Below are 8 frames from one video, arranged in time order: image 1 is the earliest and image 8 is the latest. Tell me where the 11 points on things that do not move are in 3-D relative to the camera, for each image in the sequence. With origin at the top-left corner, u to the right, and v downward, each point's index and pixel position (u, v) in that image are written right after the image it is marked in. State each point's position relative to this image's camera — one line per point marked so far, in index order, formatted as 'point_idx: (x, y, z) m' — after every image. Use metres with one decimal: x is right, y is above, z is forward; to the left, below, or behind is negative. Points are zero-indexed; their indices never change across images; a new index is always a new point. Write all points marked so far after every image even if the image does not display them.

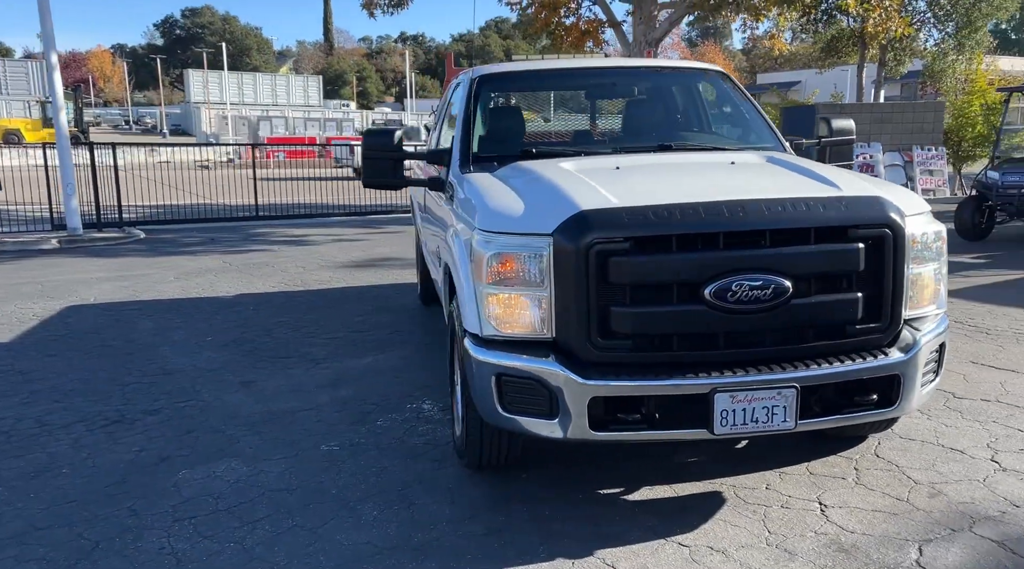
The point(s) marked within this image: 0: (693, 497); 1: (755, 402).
0: (+0.8, -1.0, +3.6) m
1: (+1.0, -0.5, +3.2) m
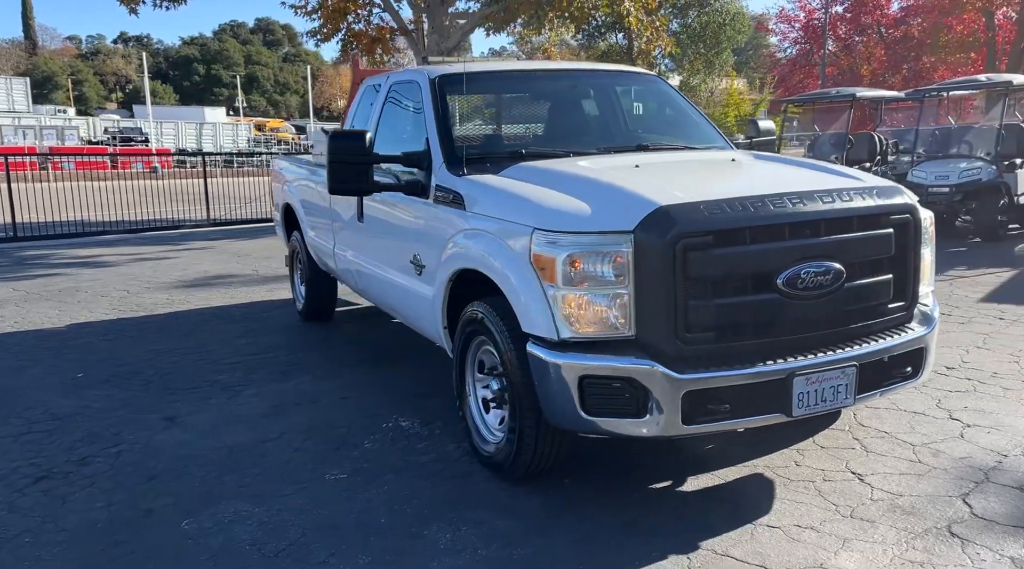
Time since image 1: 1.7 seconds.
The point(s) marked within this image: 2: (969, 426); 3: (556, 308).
0: (+1.1, -0.9, +3.7) m
1: (+1.3, -0.4, +3.3) m
2: (+2.5, -0.8, +4.2) m
3: (+0.2, -0.1, +3.3) m
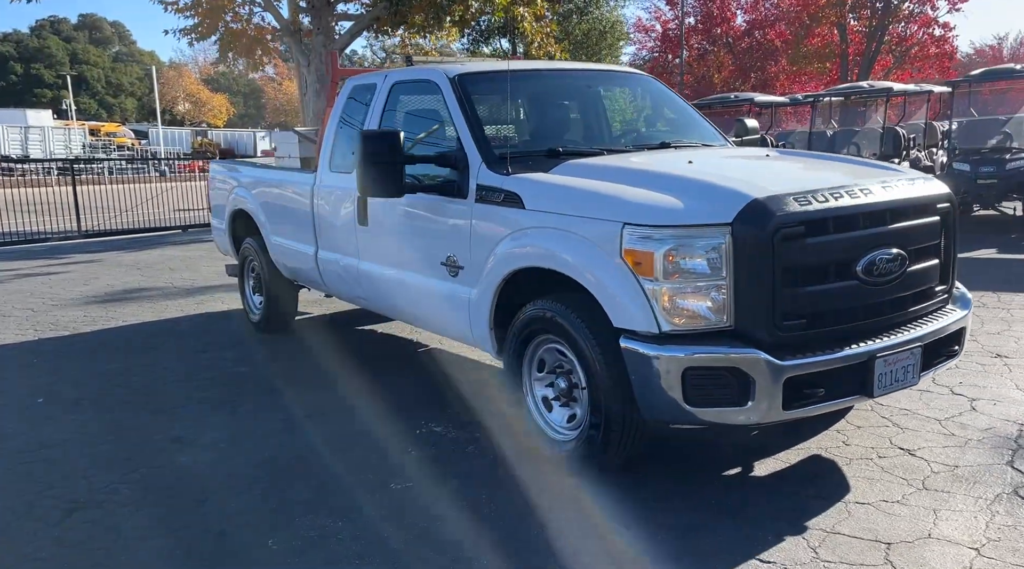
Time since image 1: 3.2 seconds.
0: (+1.5, -0.9, +3.9) m
1: (+1.8, -0.4, +3.5) m
2: (+2.7, -0.7, +4.6) m
3: (+0.6, -0.1, +3.3) m
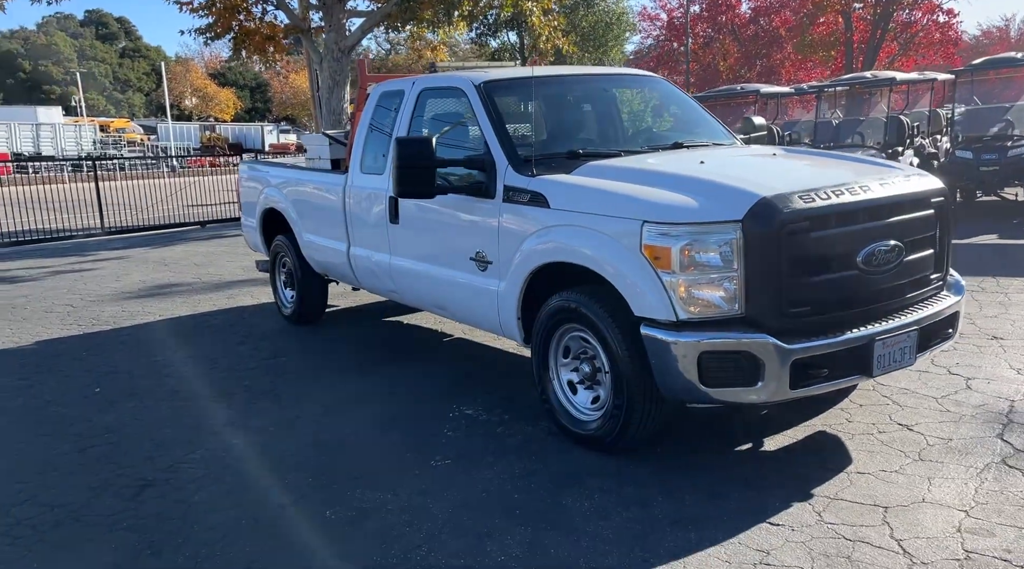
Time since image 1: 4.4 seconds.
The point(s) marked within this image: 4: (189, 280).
0: (+1.6, -0.8, +4.2) m
1: (+1.9, -0.3, +3.8) m
2: (+2.9, -0.6, +4.9) m
3: (+0.8, 0.0, +3.6) m
4: (-4.2, +0.1, +10.1) m
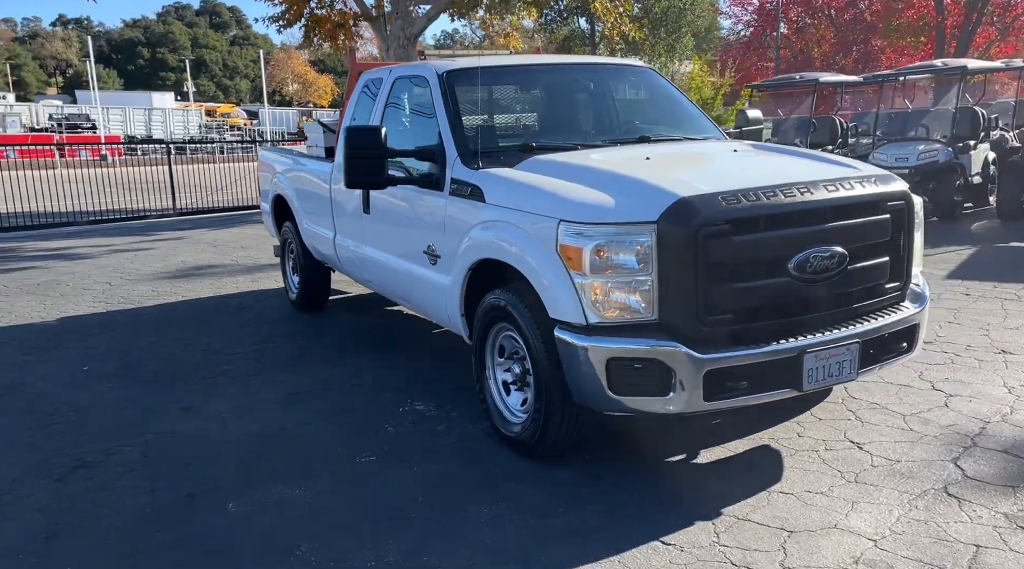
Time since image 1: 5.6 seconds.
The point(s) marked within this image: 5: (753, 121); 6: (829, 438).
0: (+1.2, -0.9, +4.0) m
1: (+1.5, -0.3, +3.6) m
2: (+2.6, -0.6, +4.5) m
3: (+0.3, 0.0, +3.5) m
4: (-3.9, +0.3, +10.5) m
5: (+1.8, +1.2, +5.7) m
6: (+1.7, -0.8, +4.1) m
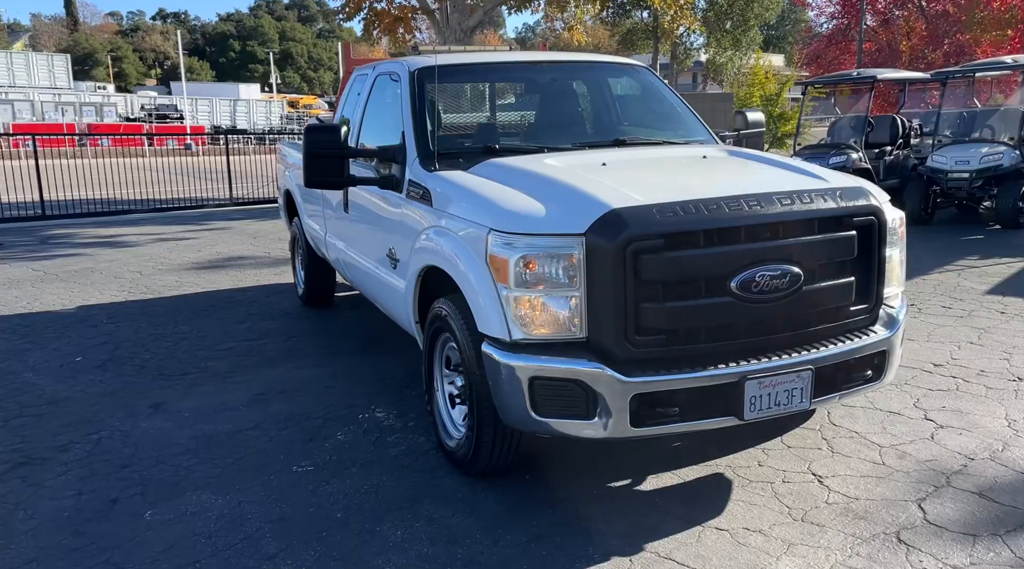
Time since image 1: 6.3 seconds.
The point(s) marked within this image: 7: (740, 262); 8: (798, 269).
0: (+0.9, -0.9, +3.7) m
1: (+1.1, -0.4, +3.3) m
2: (+2.3, -0.8, +4.1) m
3: (0.0, -0.1, +3.3) m
4: (-3.5, +0.4, +10.7) m
5: (+1.7, +1.1, +5.3) m
6: (+1.4, -0.9, +3.8) m
7: (+1.0, +0.1, +3.3) m
8: (+1.2, +0.1, +3.4) m
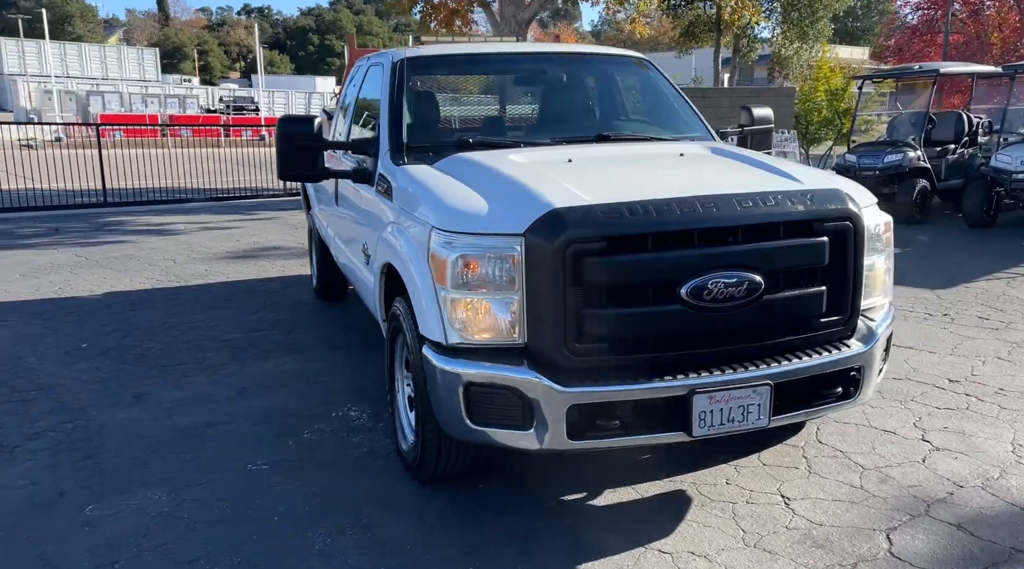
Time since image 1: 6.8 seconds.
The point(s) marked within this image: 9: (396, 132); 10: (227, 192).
0: (+0.7, -1.0, +3.5) m
1: (+0.9, -0.5, +3.1) m
2: (+2.1, -0.8, +3.8) m
3: (-0.3, -0.1, +3.2) m
4: (-3.1, +0.6, +10.9) m
5: (+1.6, +1.1, +5.0) m
6: (+1.1, -0.9, +3.5) m
7: (+0.7, +0.1, +3.1) m
8: (+1.0, 0.0, +3.1) m
9: (-0.6, +0.8, +4.3) m
10: (-6.8, +2.1, +18.4) m
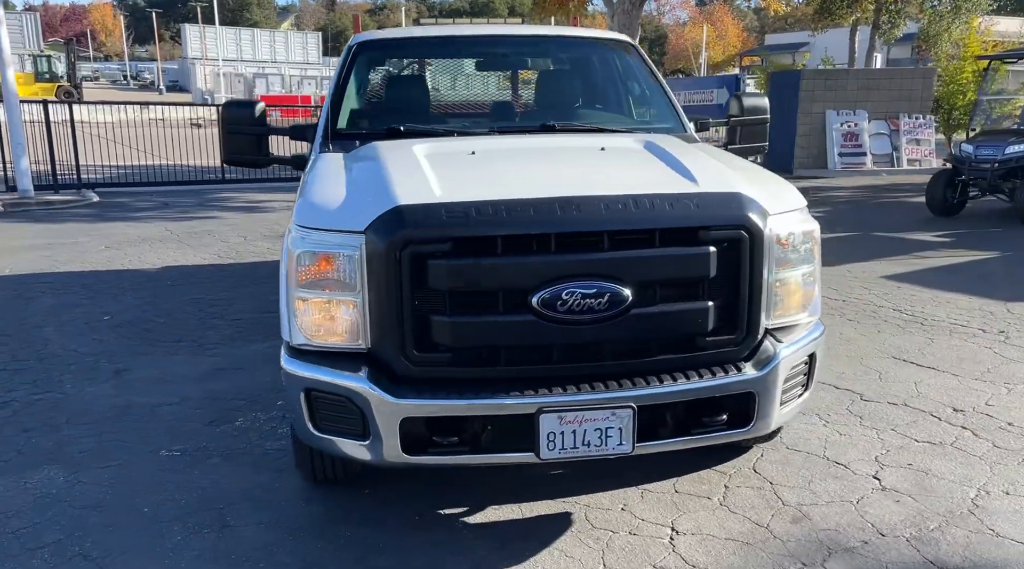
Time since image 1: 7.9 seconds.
0: (+0.1, -1.0, +3.3) m
1: (+0.3, -0.5, +2.8) m
2: (+1.6, -0.9, +3.3) m
3: (-0.8, -0.1, +3.1) m
4: (-2.2, +0.8, +11.1) m
5: (+1.4, +1.0, +4.6) m
6: (+0.6, -1.0, +3.2) m
7: (+0.1, 0.0, +2.8) m
8: (+0.4, 0.0, +2.8) m
9: (-0.9, +0.9, +4.3) m
10: (-4.4, +2.7, +19.1) m
